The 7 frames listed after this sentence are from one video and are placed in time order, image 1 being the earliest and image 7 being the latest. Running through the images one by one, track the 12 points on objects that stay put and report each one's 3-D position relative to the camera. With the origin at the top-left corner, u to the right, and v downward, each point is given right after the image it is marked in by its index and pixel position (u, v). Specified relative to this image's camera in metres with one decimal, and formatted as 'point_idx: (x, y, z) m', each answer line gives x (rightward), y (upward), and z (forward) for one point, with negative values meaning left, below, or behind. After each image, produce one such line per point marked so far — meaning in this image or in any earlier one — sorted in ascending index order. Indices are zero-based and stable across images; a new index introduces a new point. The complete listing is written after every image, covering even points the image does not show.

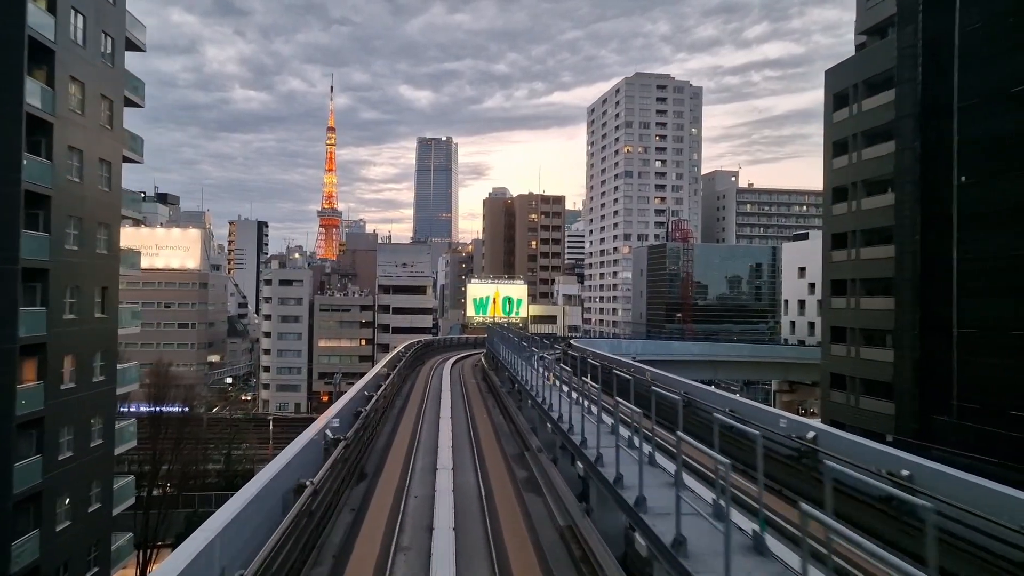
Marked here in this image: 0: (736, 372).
0: (+6.8, -2.7, +18.1) m
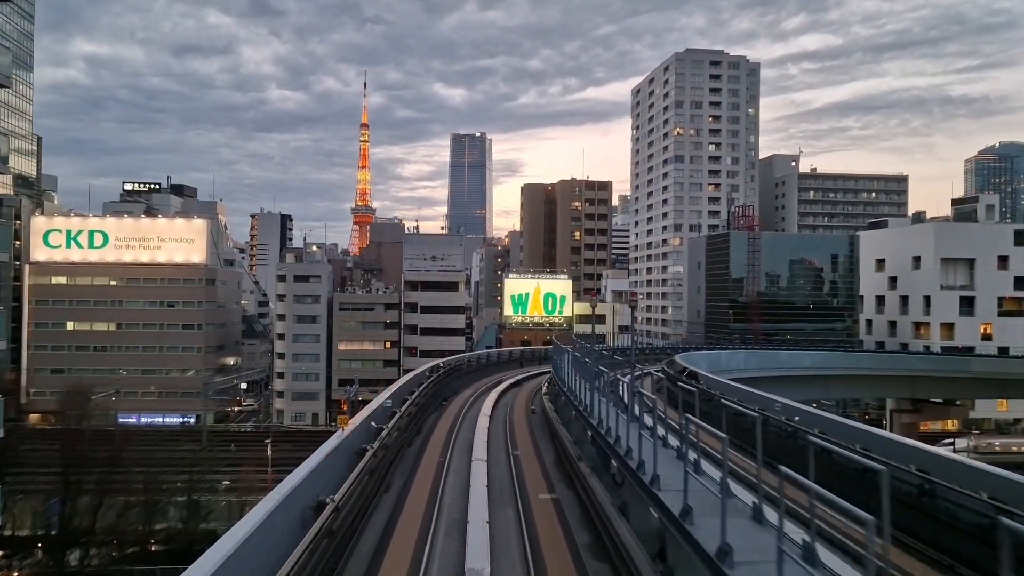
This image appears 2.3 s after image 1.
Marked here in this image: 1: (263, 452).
0: (+8.1, -2.5, +13.9) m
1: (-8.7, -5.6, +19.6) m
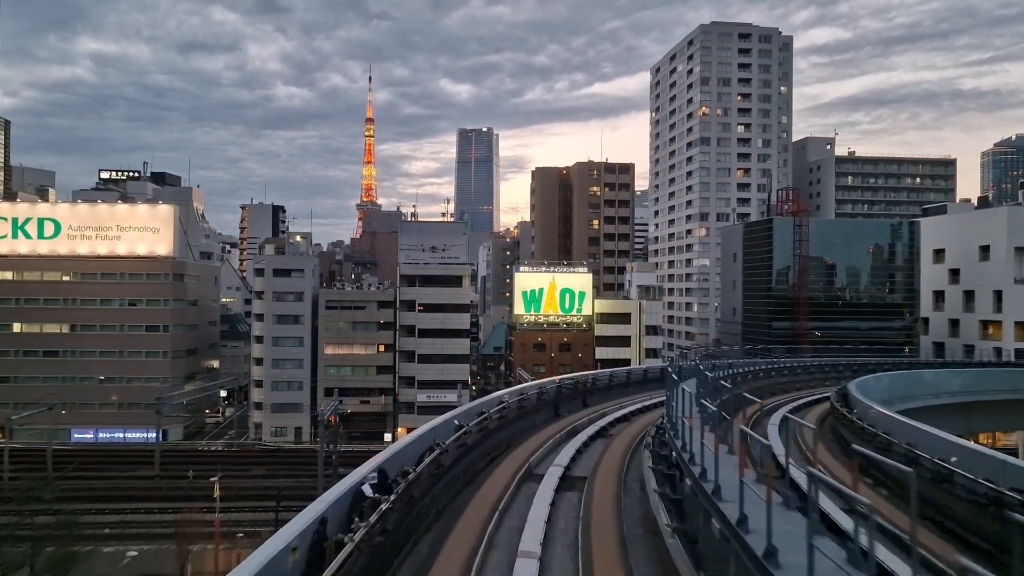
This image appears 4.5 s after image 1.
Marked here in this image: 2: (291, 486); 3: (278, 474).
0: (+8.4, -2.3, +10.1) m
1: (-8.3, -5.4, +16.0) m
2: (-6.2, -5.5, +16.1) m
3: (-7.2, -5.7, +17.9) m
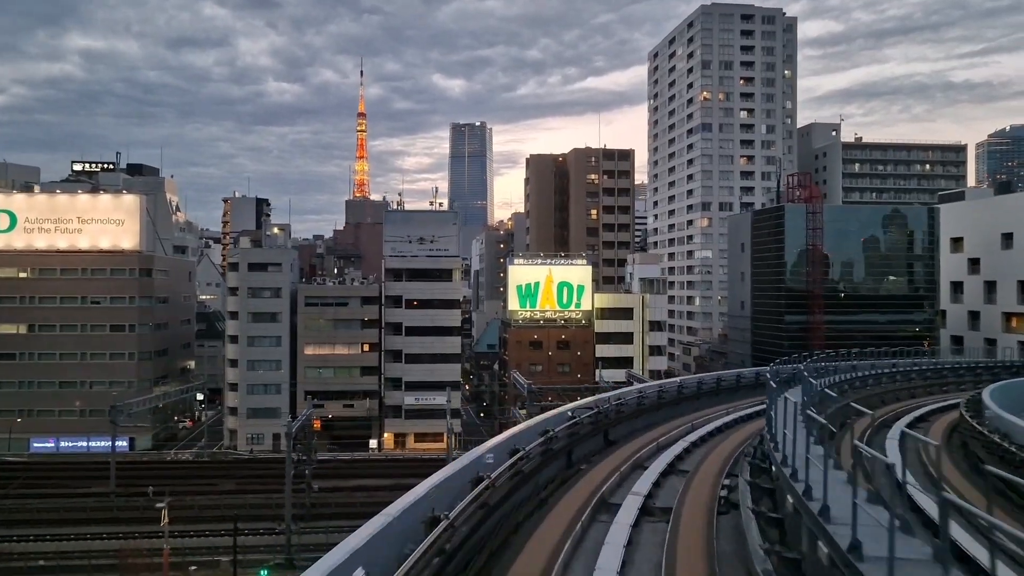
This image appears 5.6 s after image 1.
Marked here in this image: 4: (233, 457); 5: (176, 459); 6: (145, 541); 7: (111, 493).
0: (+8.3, -2.1, +8.4) m
1: (-8.4, -5.3, +14.3) m
2: (-6.4, -5.4, +14.4) m
3: (-7.3, -5.6, +16.2) m
4: (-9.5, -5.7, +19.7) m
5: (-11.1, -5.6, +19.2) m
6: (-7.6, -5.3, +12.2) m
7: (-10.5, -5.4, +15.2) m
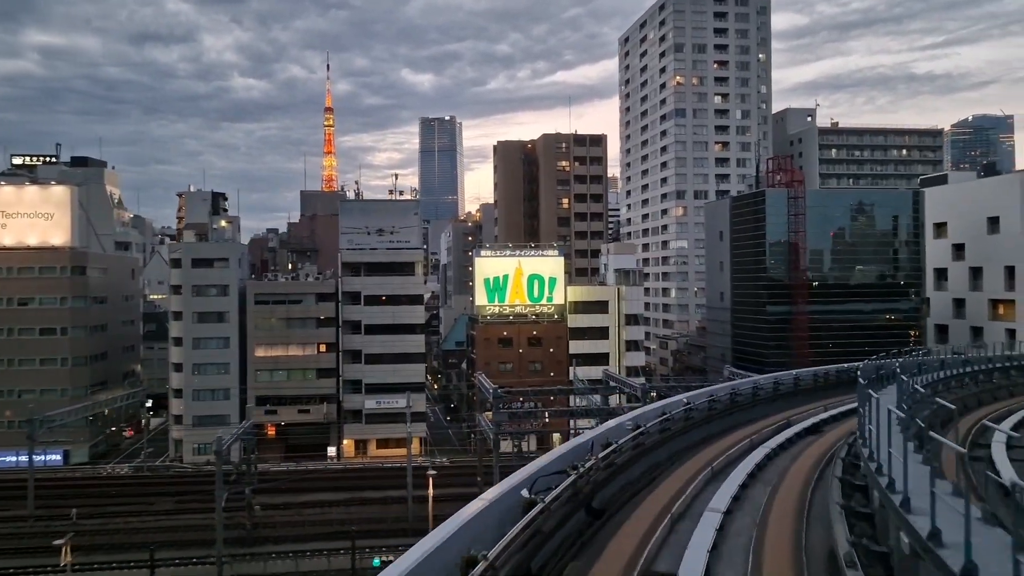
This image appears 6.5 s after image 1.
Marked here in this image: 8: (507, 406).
0: (+7.7, -1.8, +7.4) m
1: (-9.1, -5.3, +12.6) m
2: (-7.1, -5.3, +12.8) m
3: (-8.1, -5.5, +14.5) m
4: (-10.4, -5.6, +18.0) m
5: (-12.0, -5.6, +17.4) m
6: (-8.3, -5.3, +10.5) m
7: (-11.3, -5.4, +13.4) m
8: (-0.2, -2.8, +13.7) m
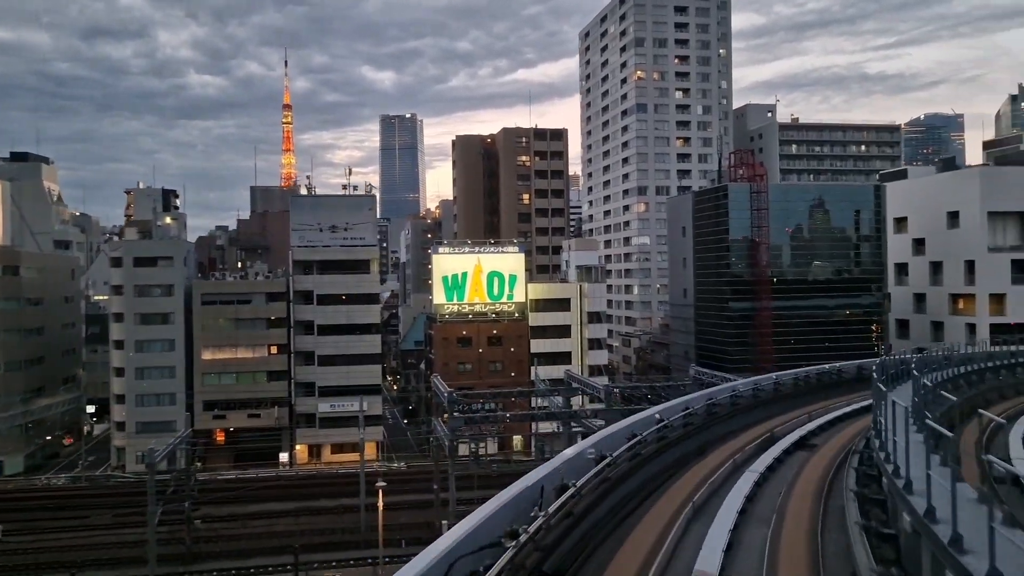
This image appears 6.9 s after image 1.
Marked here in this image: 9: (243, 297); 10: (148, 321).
0: (+7.1, -1.7, +7.1) m
1: (-10.0, -5.3, +11.5) m
2: (-8.0, -5.3, +11.8) m
3: (-9.1, -5.5, +13.5) m
4: (-11.5, -5.7, +16.8) m
5: (-13.1, -5.7, +16.2) m
6: (-9.0, -5.4, +9.5) m
7: (-12.2, -5.4, +12.2) m
8: (-1.1, -2.7, +13.1) m
9: (-9.1, -0.4, +19.6) m
10: (-12.2, -1.2, +19.4) m
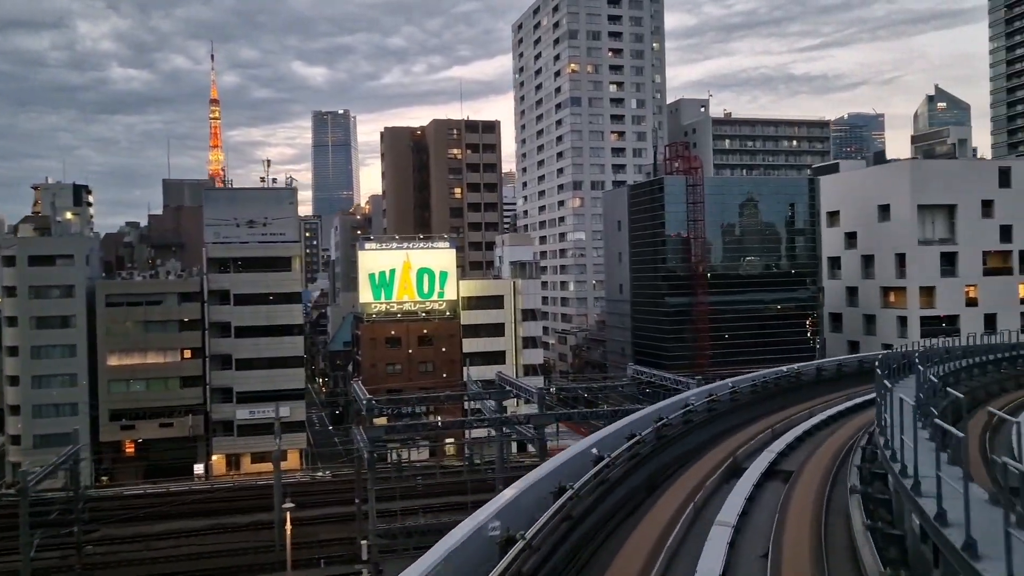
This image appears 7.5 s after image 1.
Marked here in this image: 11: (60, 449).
0: (+6.0, -1.5, +6.9) m
1: (-11.3, -5.4, +9.9) m
2: (-9.3, -5.4, +10.4) m
3: (-10.6, -5.6, +12.0) m
4: (-13.3, -5.8, +15.1) m
5: (-14.8, -5.8, +14.3) m
6: (-10.2, -5.4, +8.0) m
7: (-13.6, -5.6, +10.4) m
8: (-2.6, -2.7, +12.2) m
9: (-11.1, -0.4, +18.0) m
10: (-14.2, -1.2, +17.5) m
11: (-13.3, -4.9, +17.0) m
